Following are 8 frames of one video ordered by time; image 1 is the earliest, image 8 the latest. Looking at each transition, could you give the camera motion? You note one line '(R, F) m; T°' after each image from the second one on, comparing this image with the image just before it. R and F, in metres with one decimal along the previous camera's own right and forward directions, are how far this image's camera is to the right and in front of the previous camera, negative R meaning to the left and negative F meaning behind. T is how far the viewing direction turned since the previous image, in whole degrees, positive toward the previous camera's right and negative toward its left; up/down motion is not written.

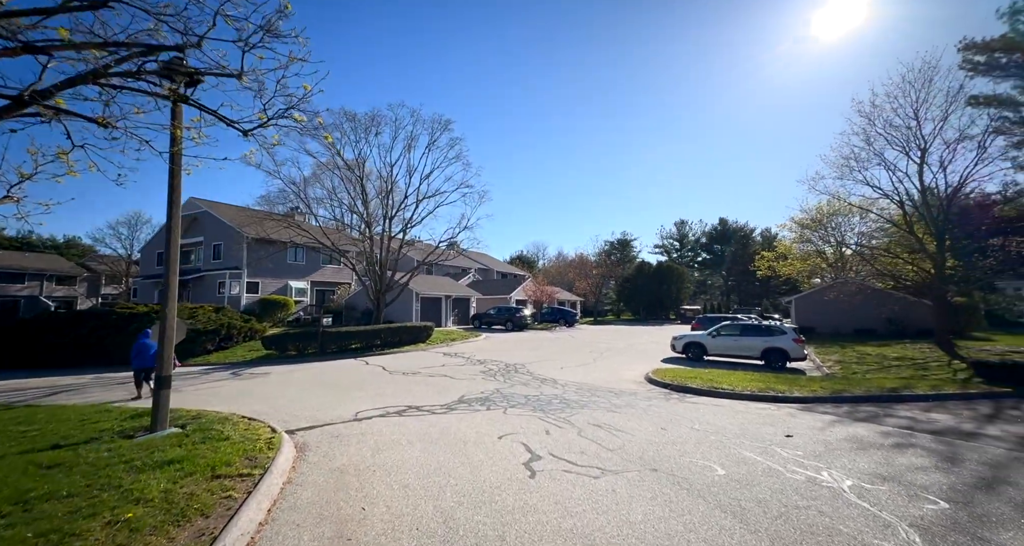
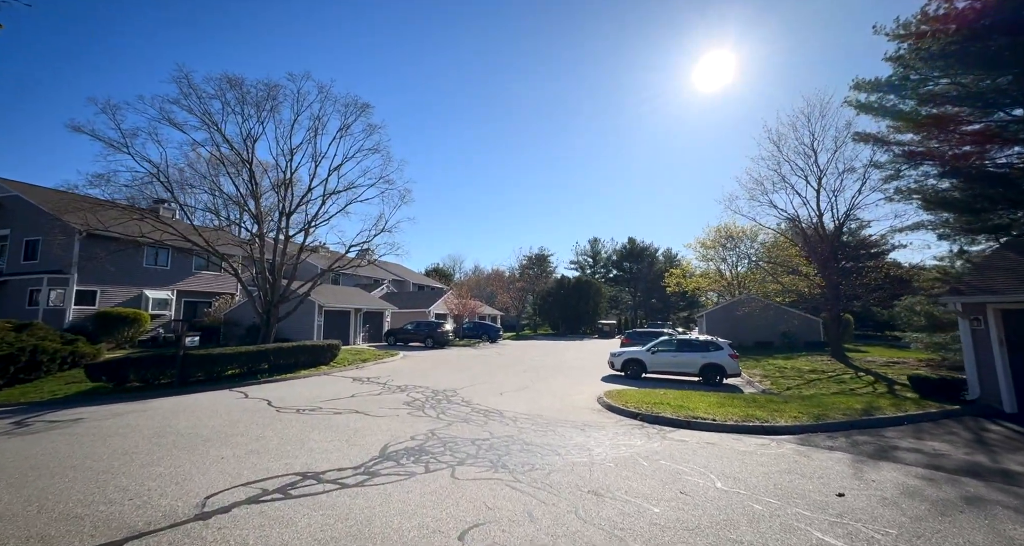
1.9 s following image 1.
(-0.3, +1.3) m; +11°
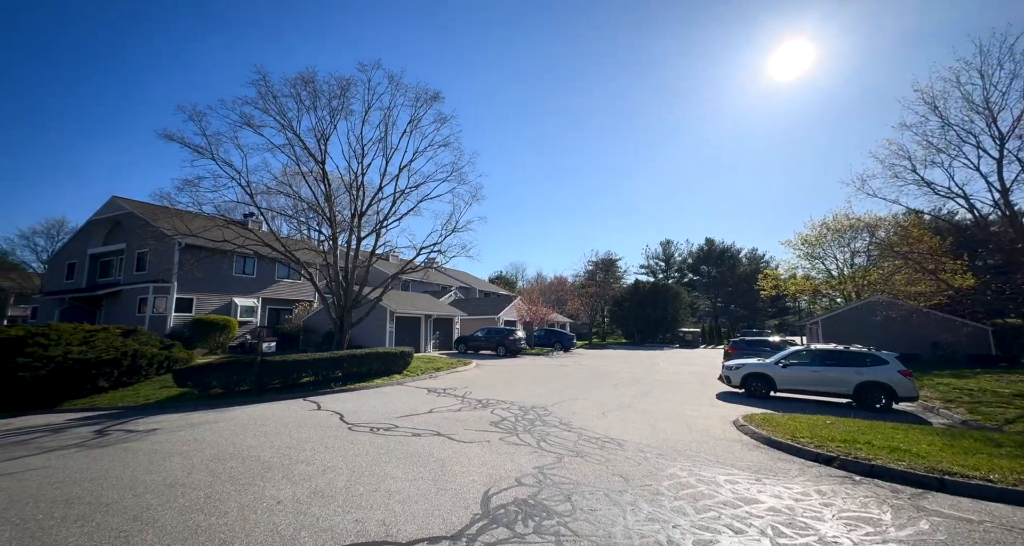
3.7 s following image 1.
(-0.6, +1.3) m; -8°
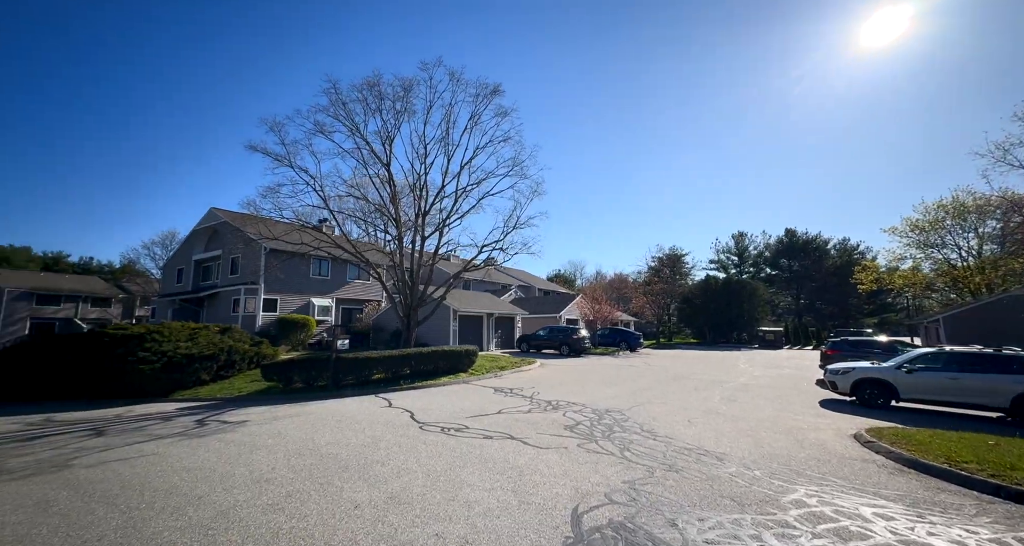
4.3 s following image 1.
(-0.2, +0.4) m; -7°
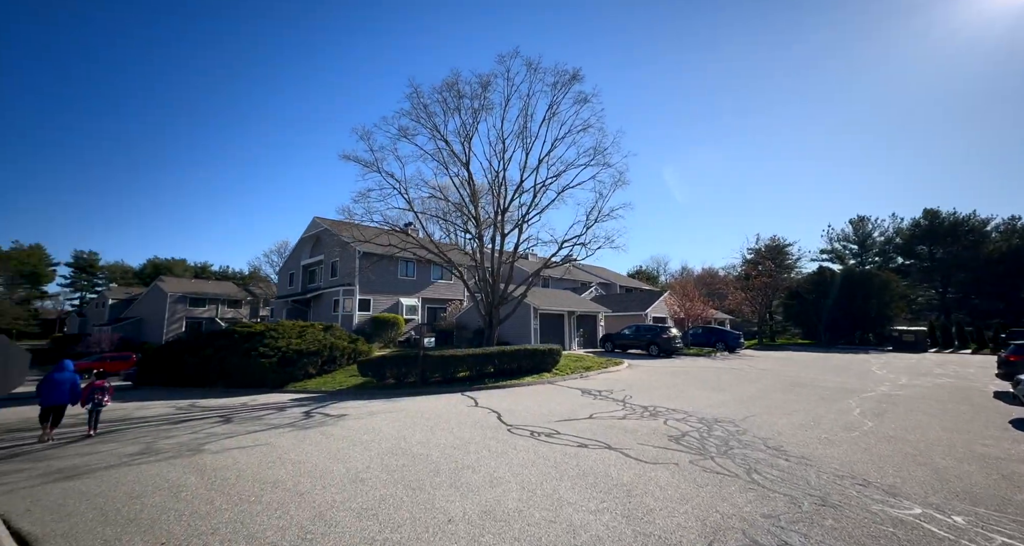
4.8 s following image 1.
(-0.2, +0.6) m; -9°
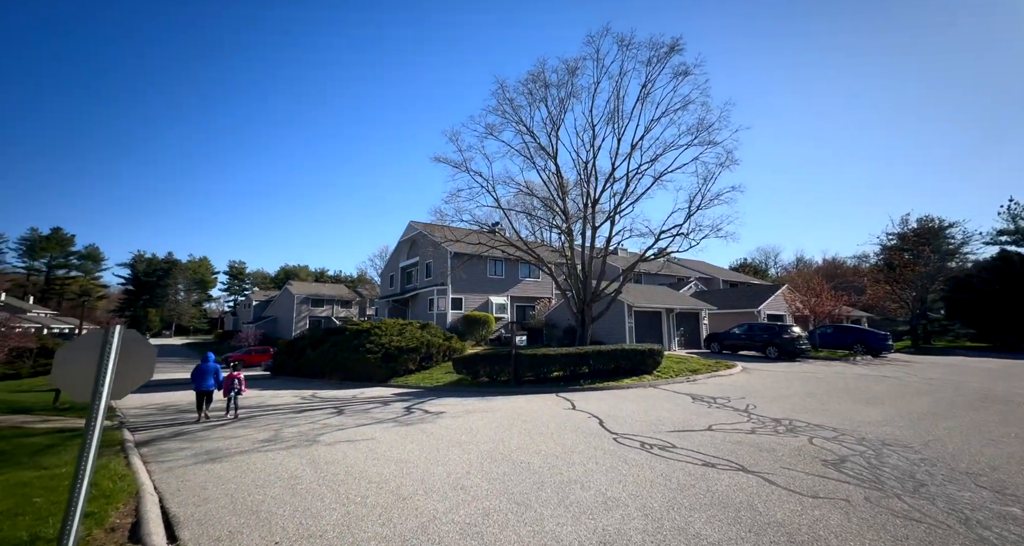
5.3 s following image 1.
(-0.3, +0.7) m; -10°
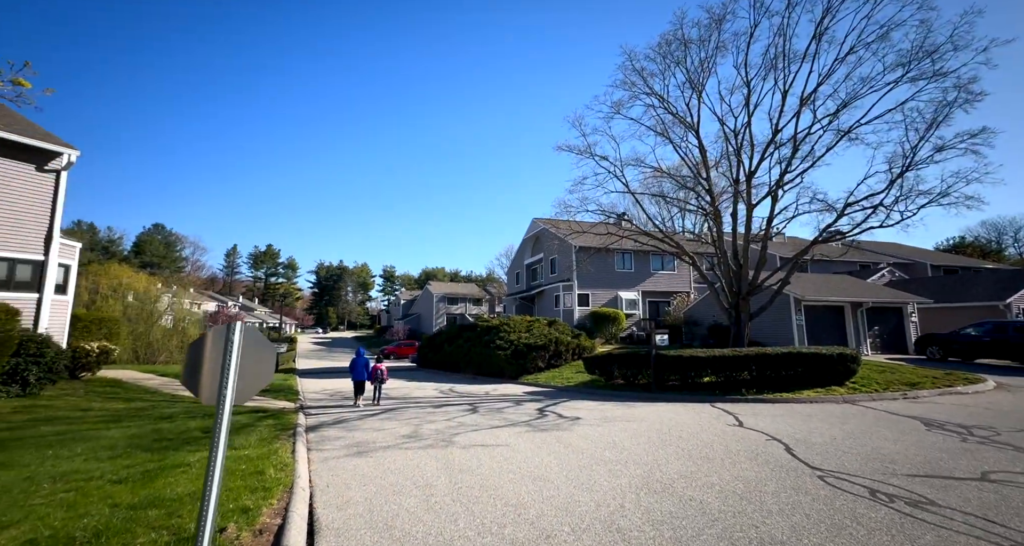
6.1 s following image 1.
(-0.5, +1.5) m; -15°
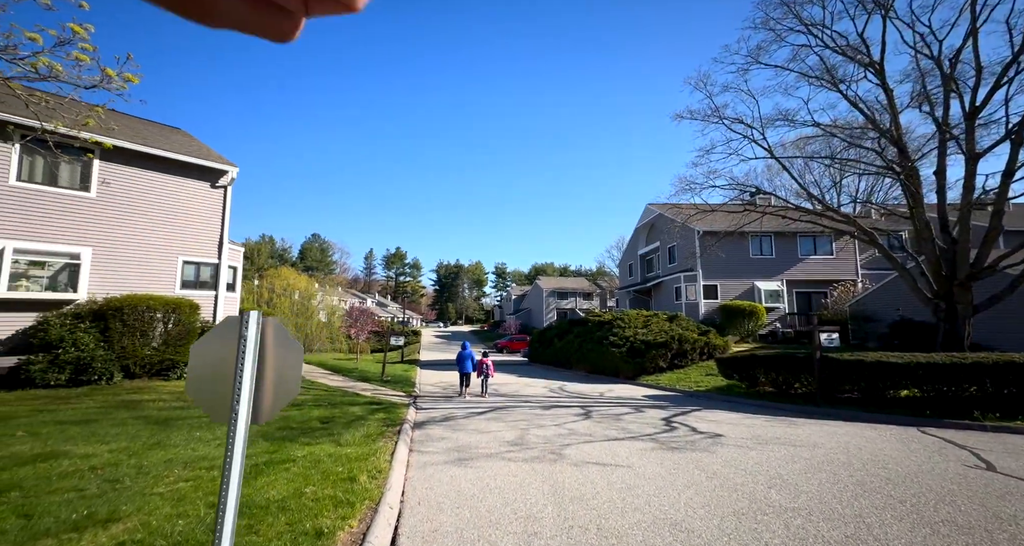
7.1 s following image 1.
(-0.2, +2.4) m; -13°
